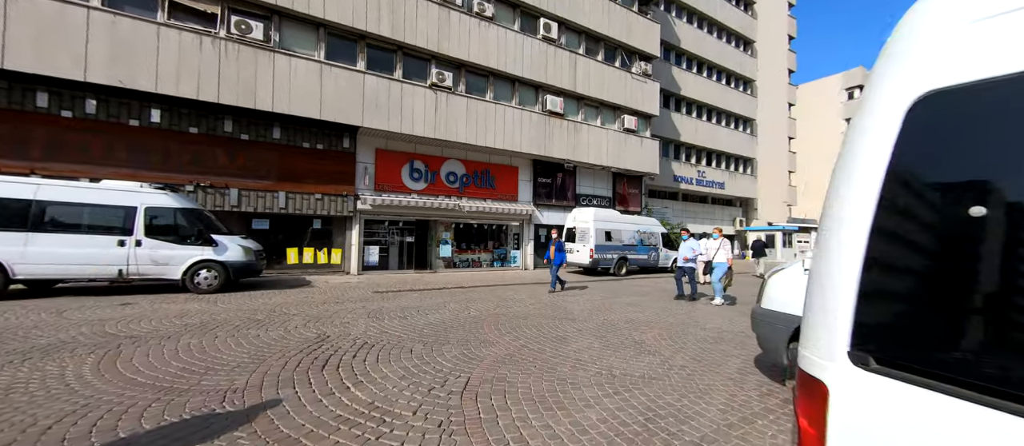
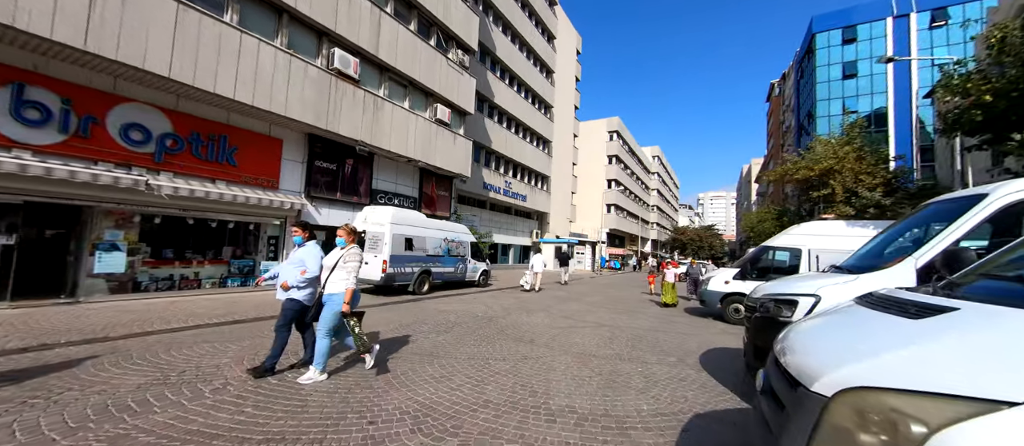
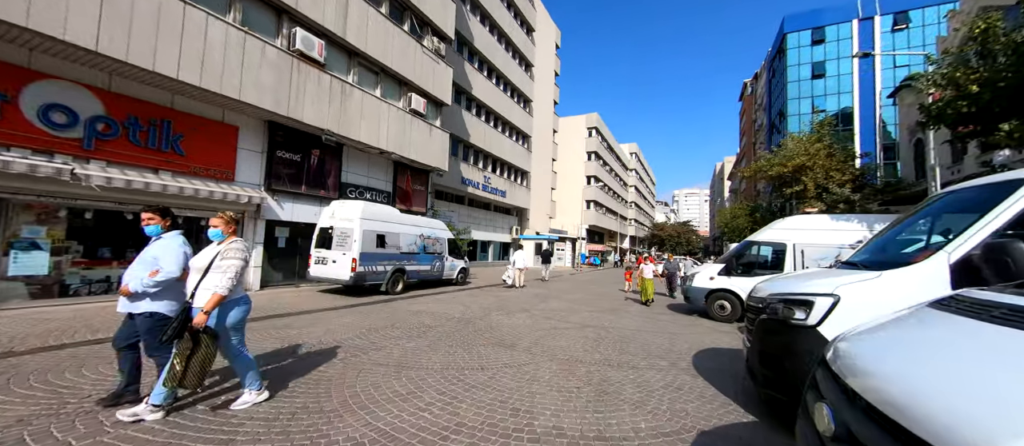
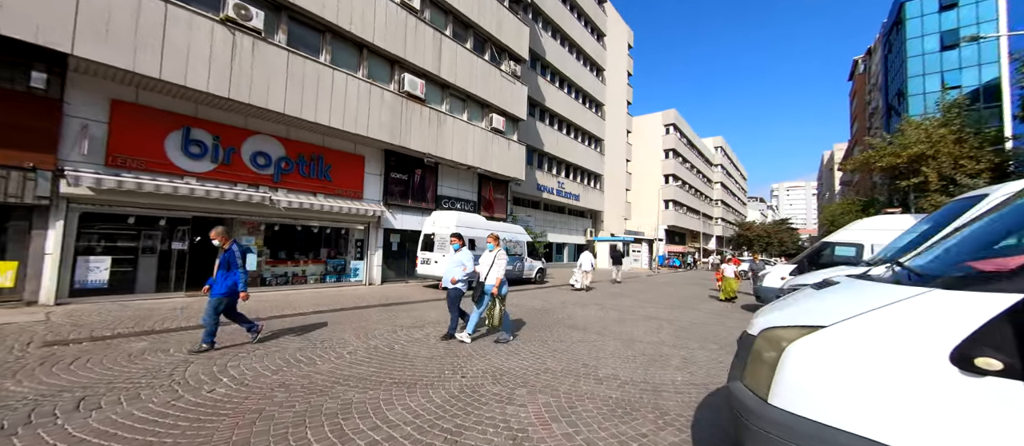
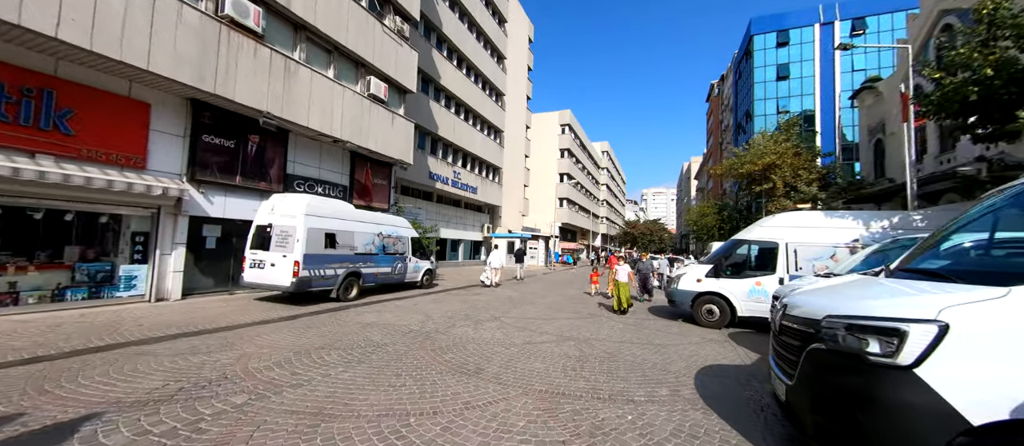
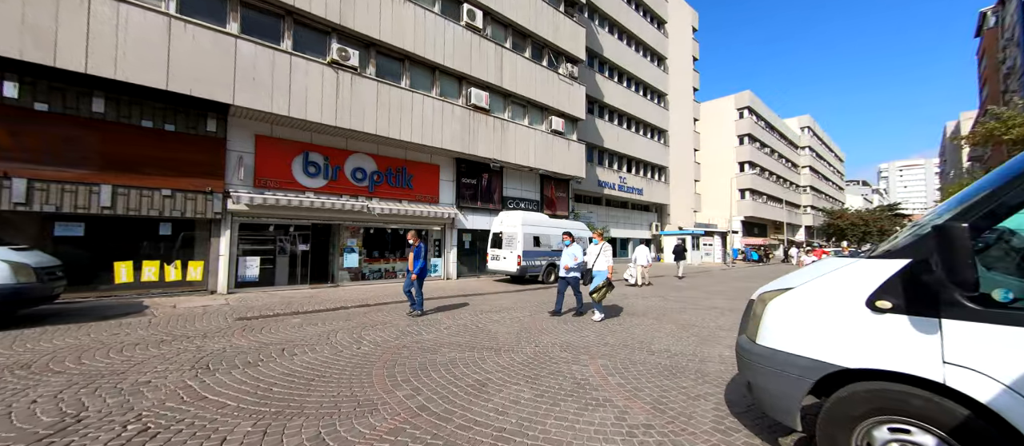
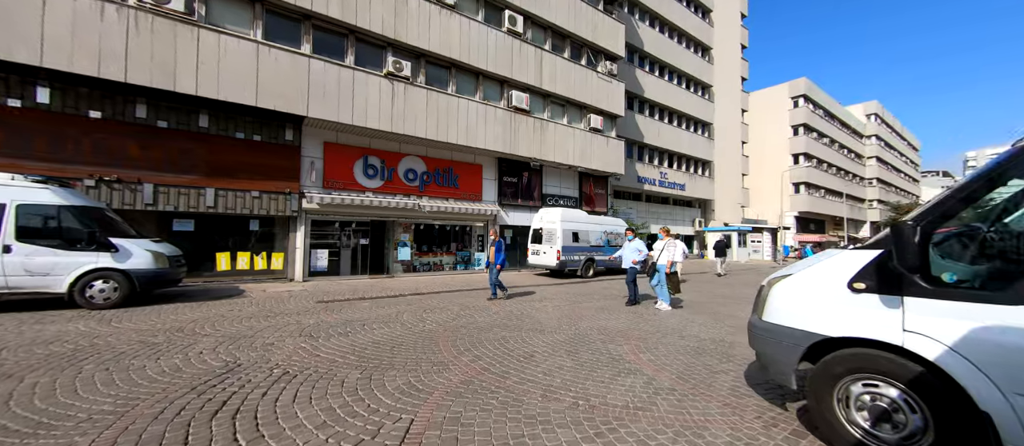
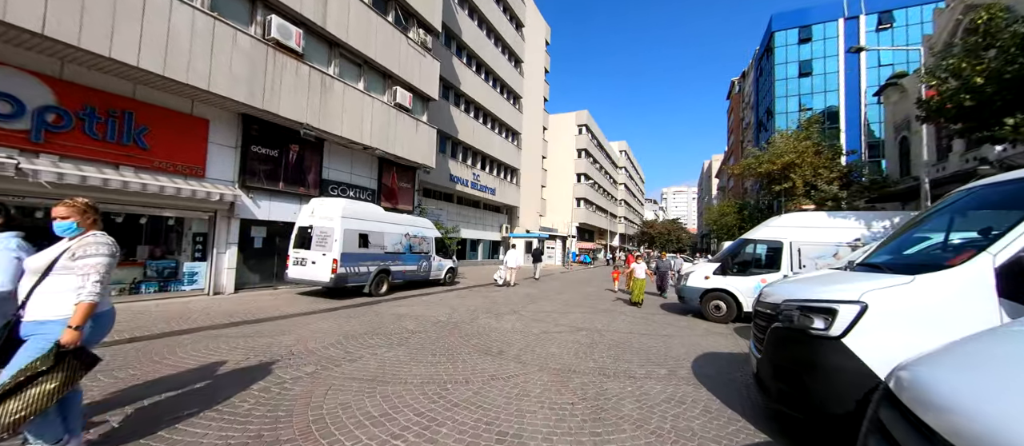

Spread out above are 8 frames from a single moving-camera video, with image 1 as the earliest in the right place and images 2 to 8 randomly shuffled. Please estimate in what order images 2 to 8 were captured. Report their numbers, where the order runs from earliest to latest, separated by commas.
7, 6, 4, 2, 3, 8, 5
